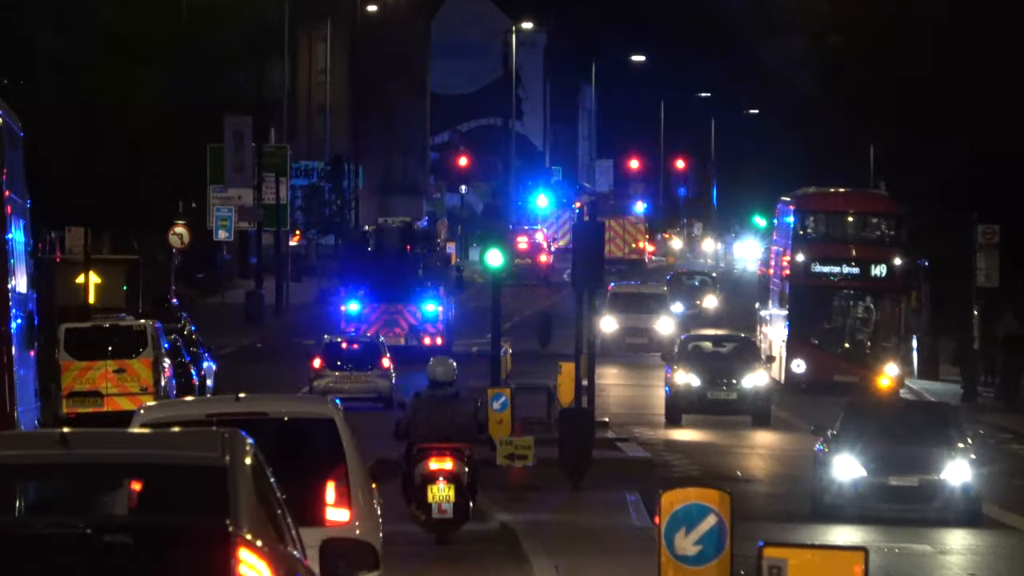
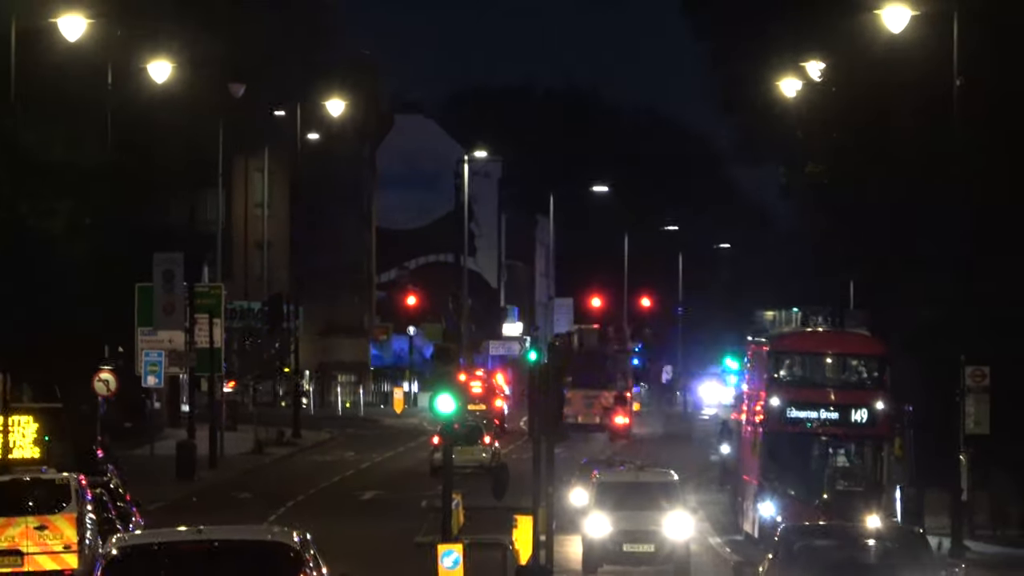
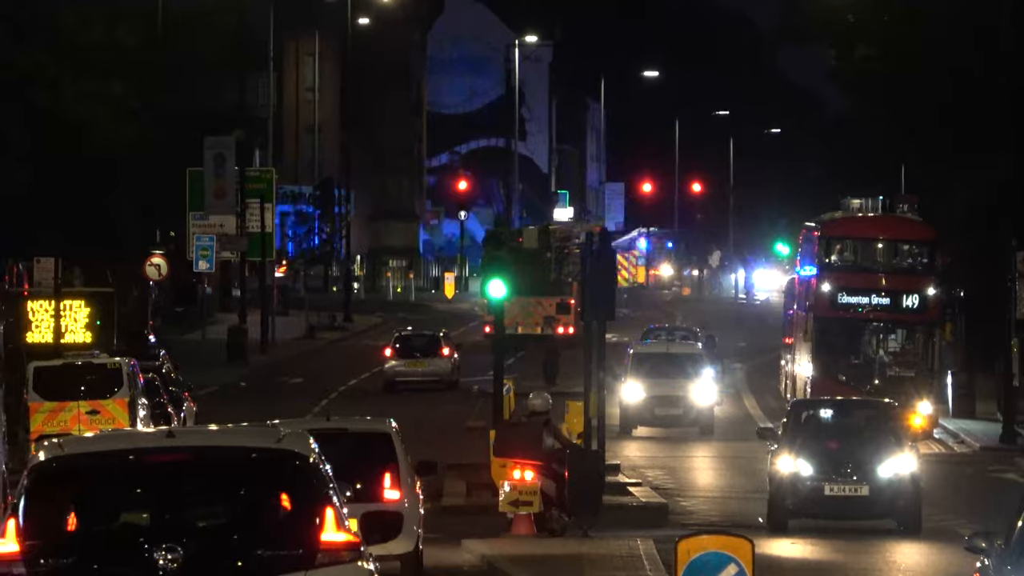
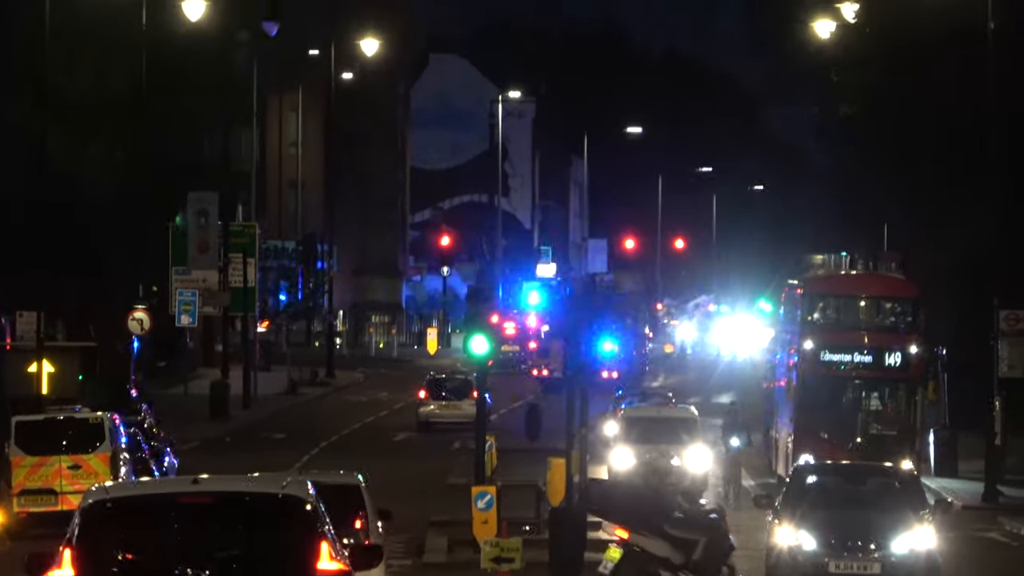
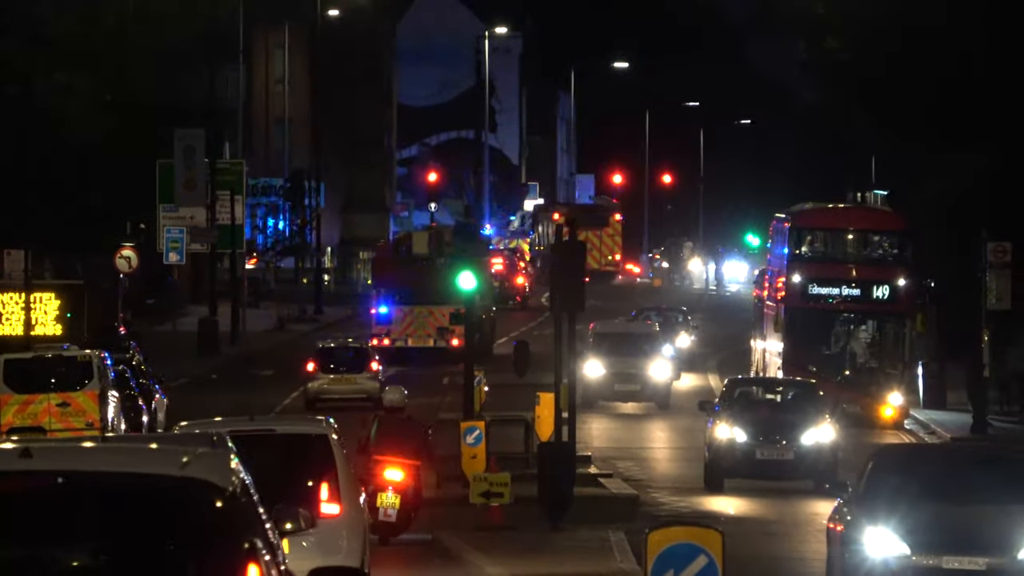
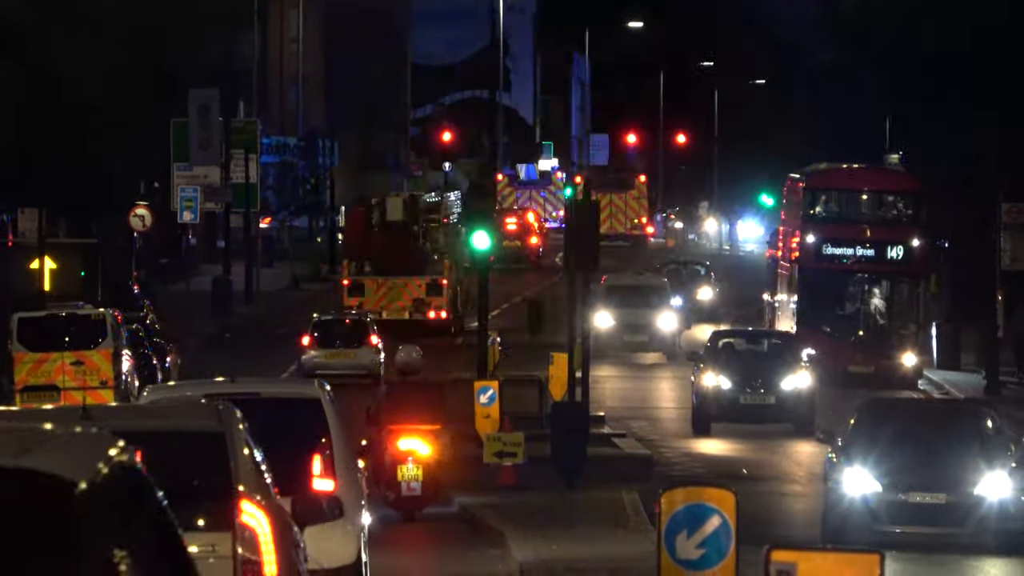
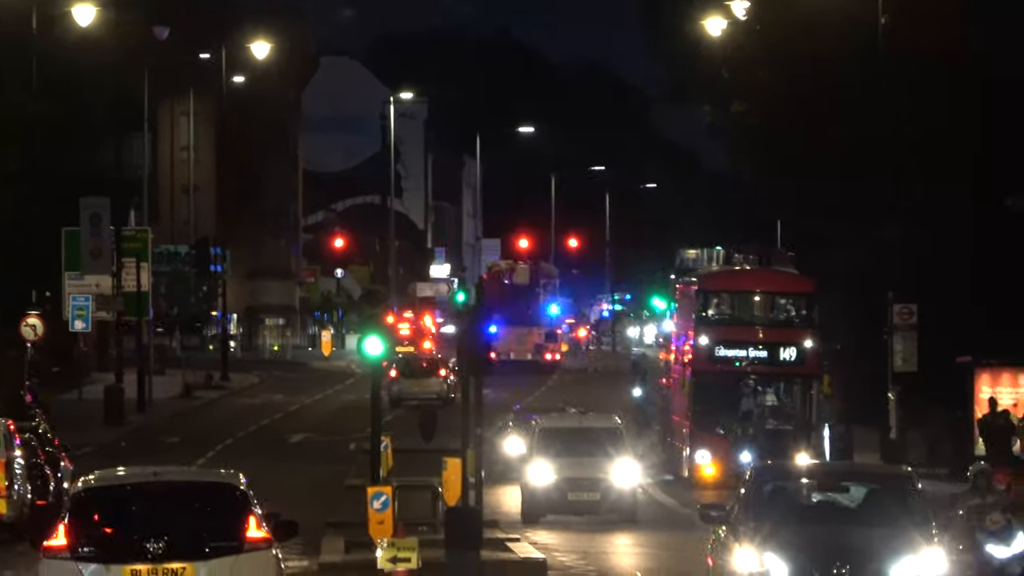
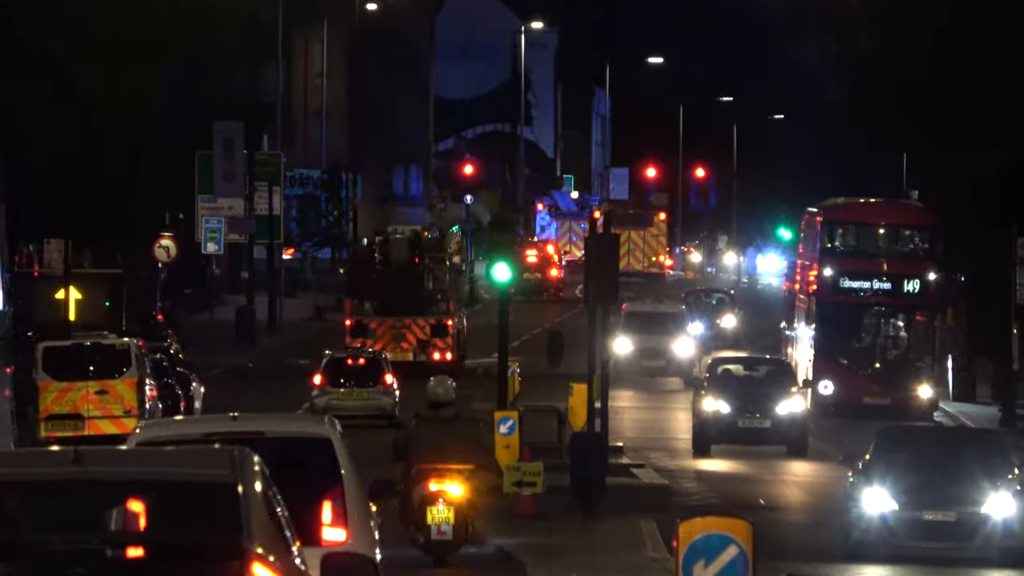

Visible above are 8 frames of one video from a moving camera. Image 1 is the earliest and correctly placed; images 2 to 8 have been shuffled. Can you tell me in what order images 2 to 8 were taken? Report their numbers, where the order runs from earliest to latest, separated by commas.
8, 6, 5, 3, 4, 2, 7
